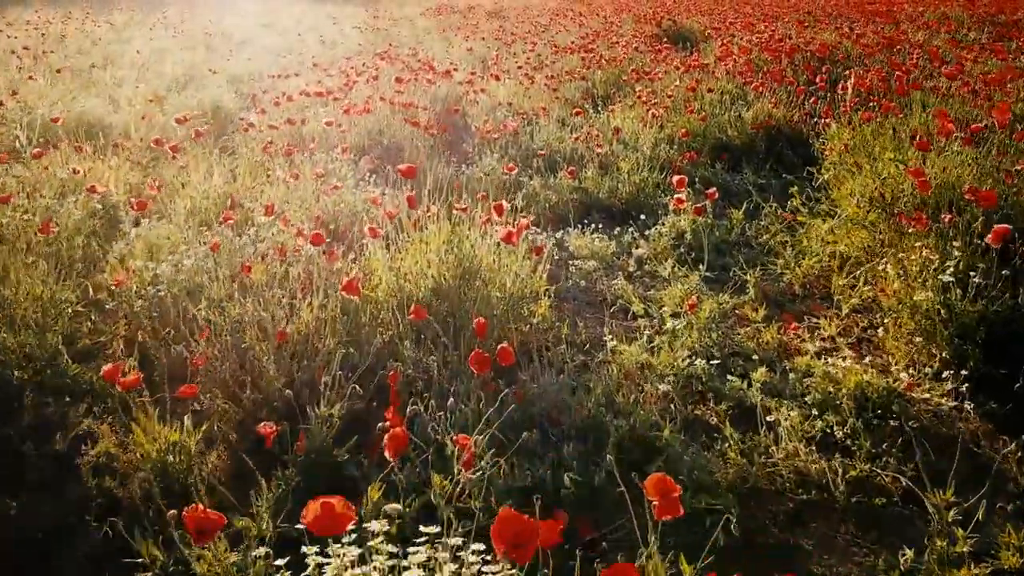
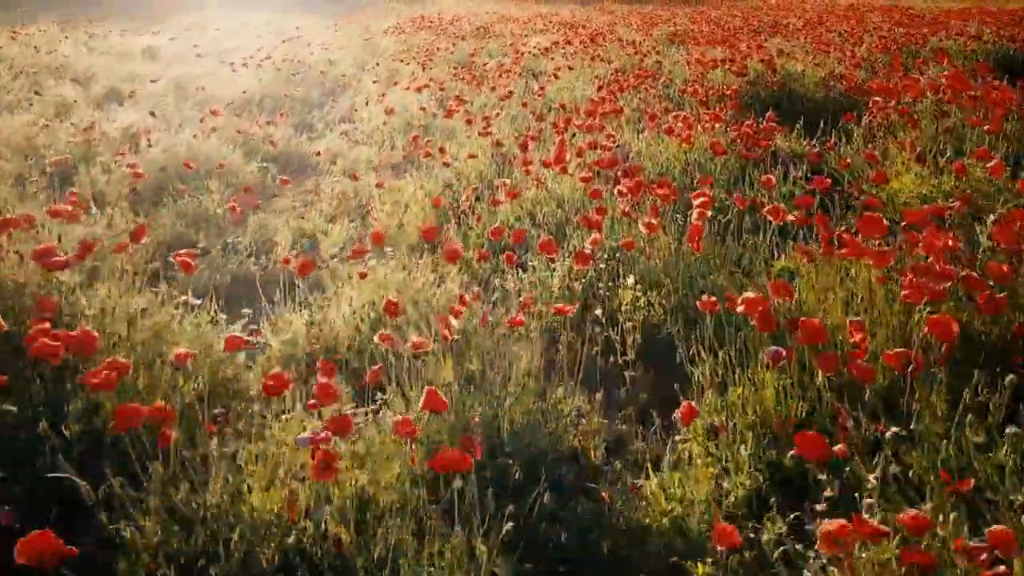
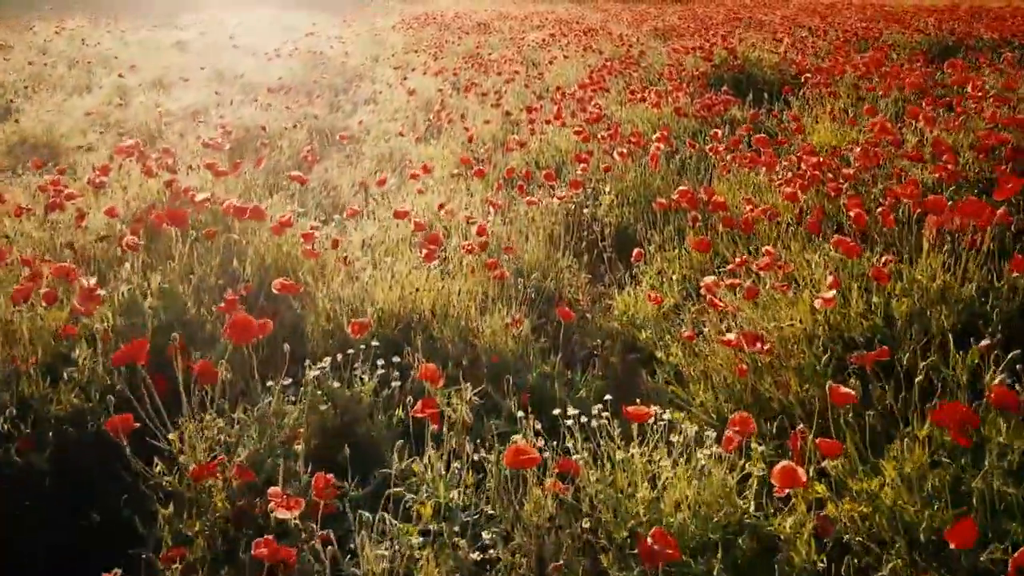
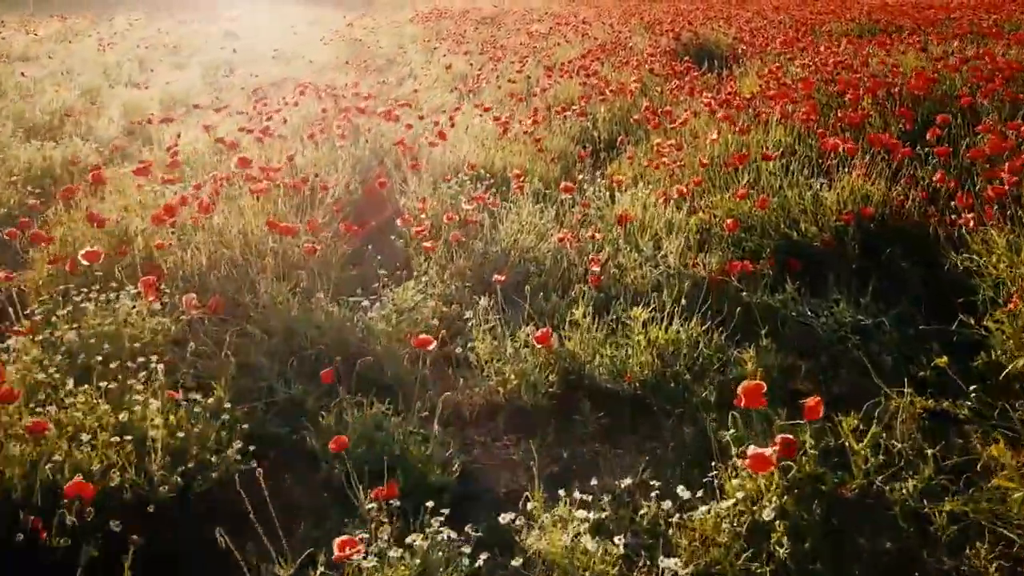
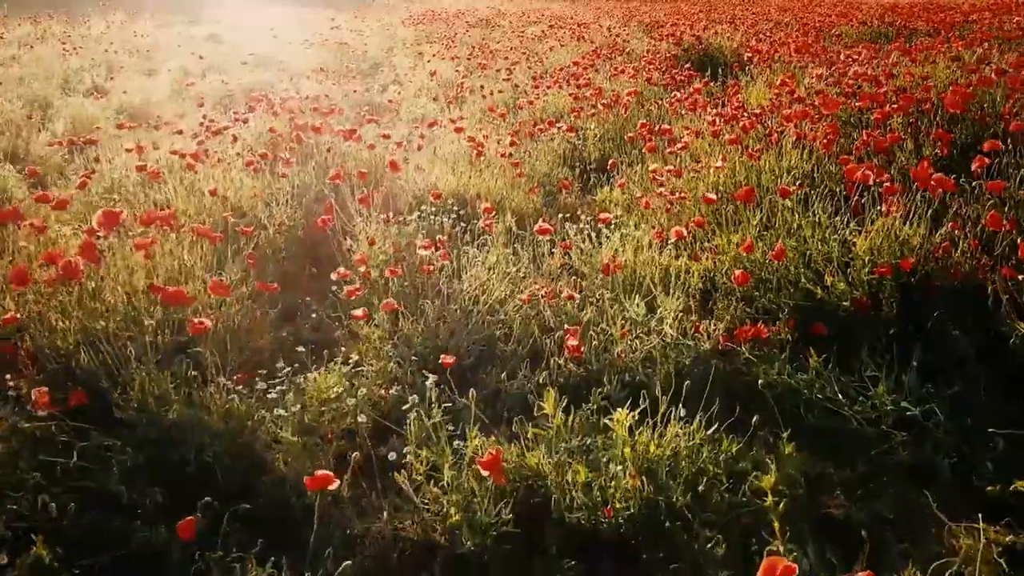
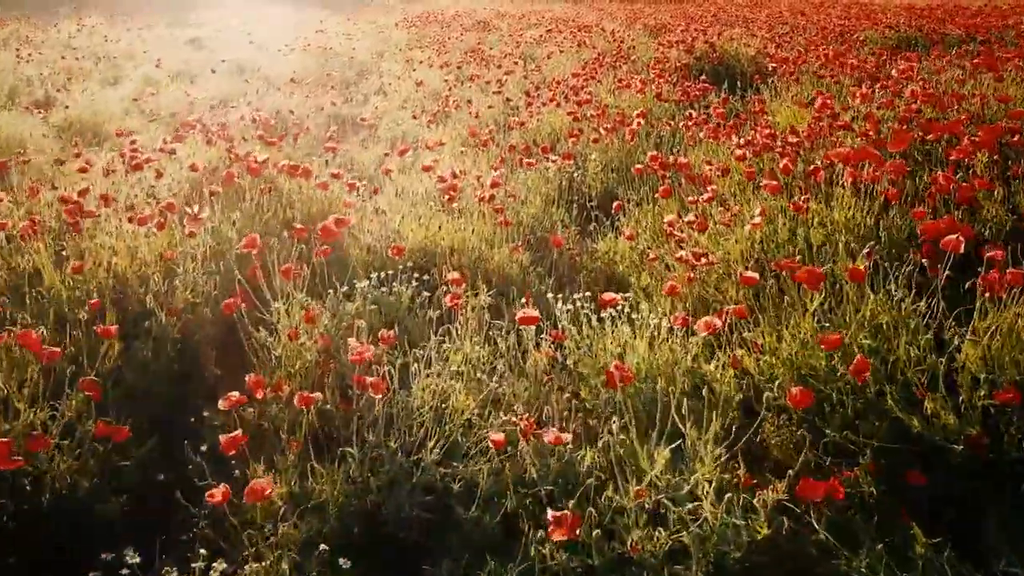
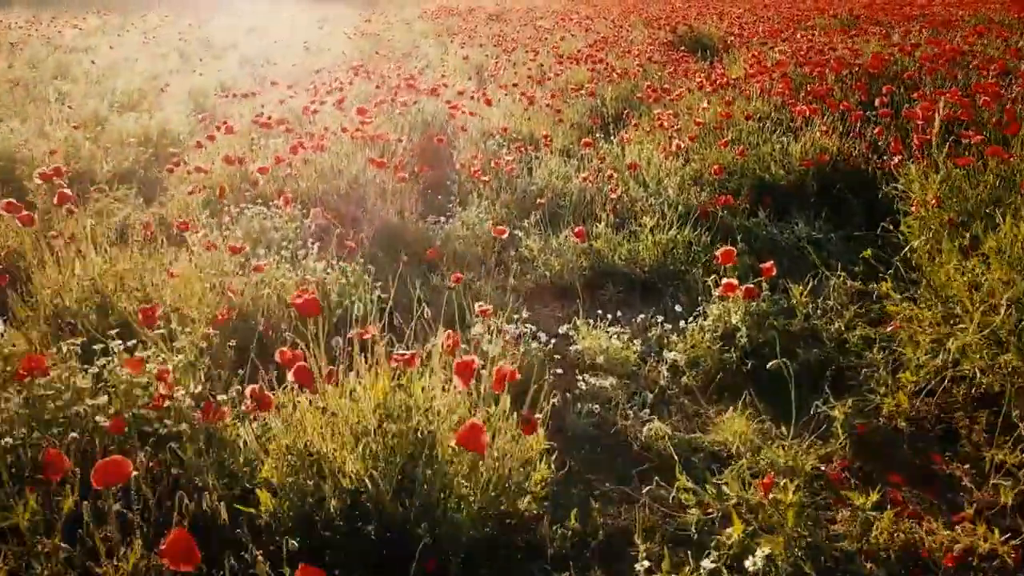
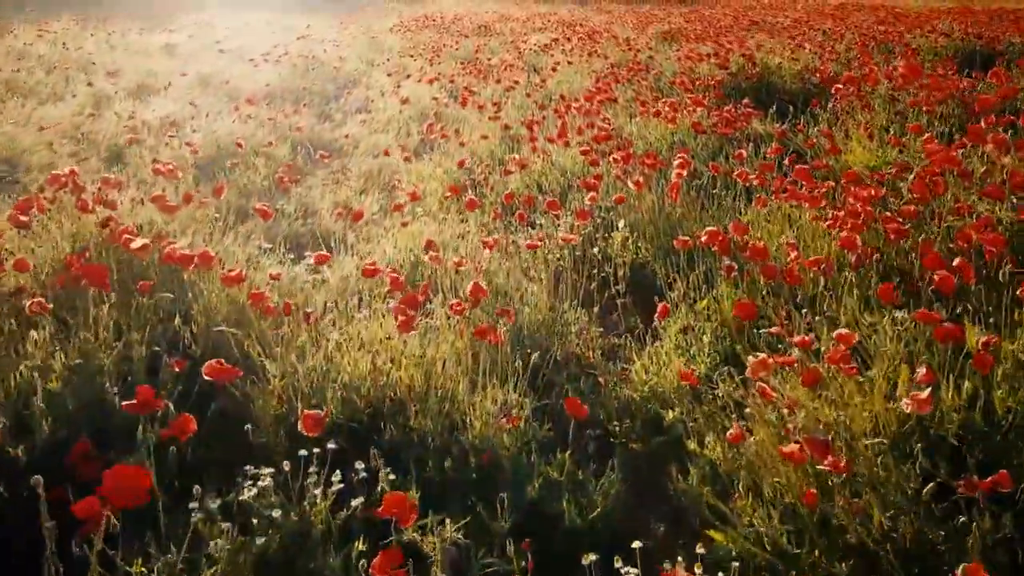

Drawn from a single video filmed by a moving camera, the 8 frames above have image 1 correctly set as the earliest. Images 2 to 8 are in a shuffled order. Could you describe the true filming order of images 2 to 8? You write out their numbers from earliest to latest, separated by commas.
7, 4, 5, 6, 3, 8, 2
